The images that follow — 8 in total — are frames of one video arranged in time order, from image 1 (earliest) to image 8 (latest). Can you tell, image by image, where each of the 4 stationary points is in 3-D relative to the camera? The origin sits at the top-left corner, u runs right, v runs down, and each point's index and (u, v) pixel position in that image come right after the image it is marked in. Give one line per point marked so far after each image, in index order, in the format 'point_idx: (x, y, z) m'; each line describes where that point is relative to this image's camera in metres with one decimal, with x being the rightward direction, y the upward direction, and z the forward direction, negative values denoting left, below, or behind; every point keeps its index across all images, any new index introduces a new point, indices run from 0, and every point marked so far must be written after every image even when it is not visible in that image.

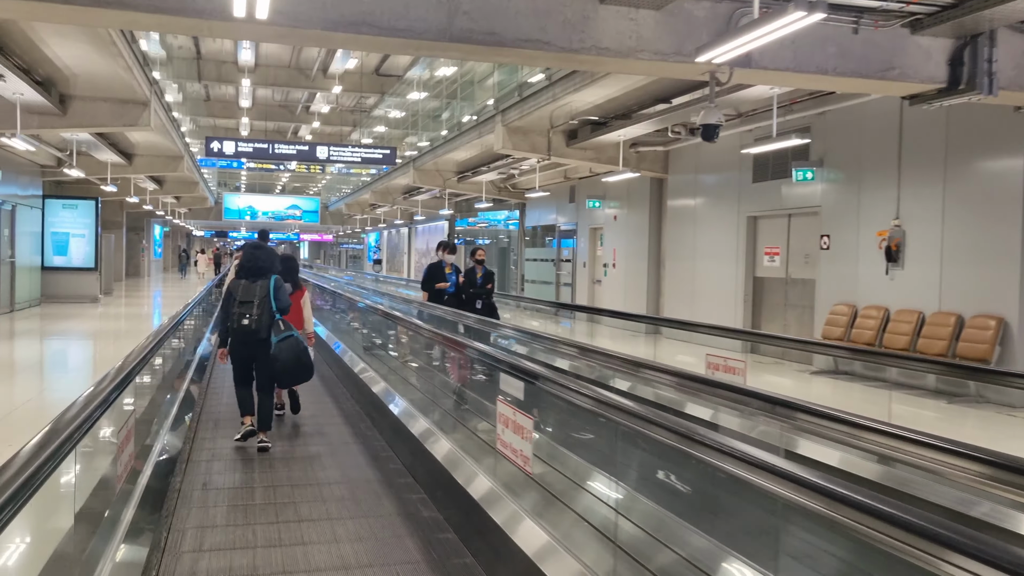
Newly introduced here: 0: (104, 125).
0: (-3.7, +1.5, +8.0) m
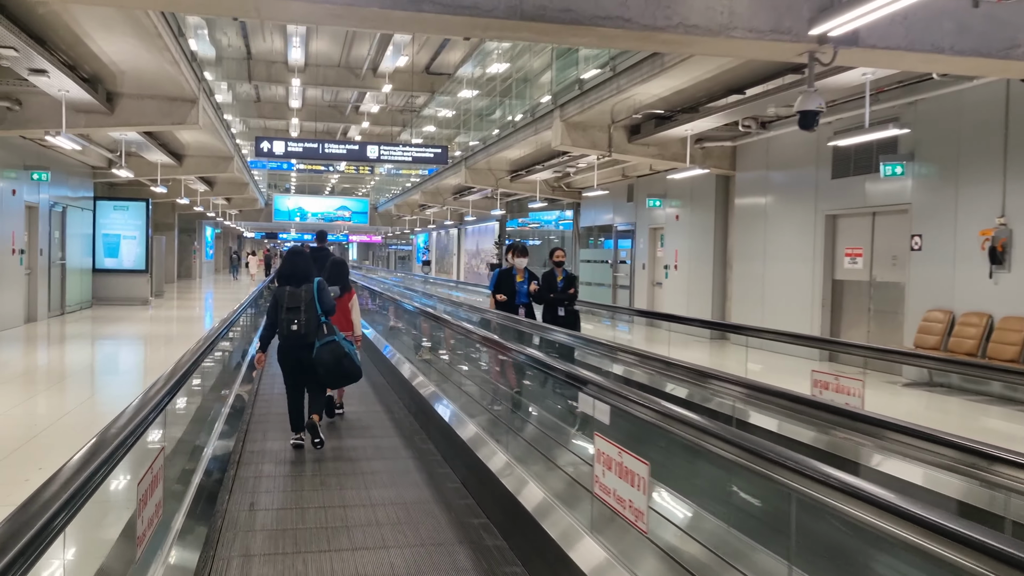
0: (-3.2, +1.5, +7.8) m
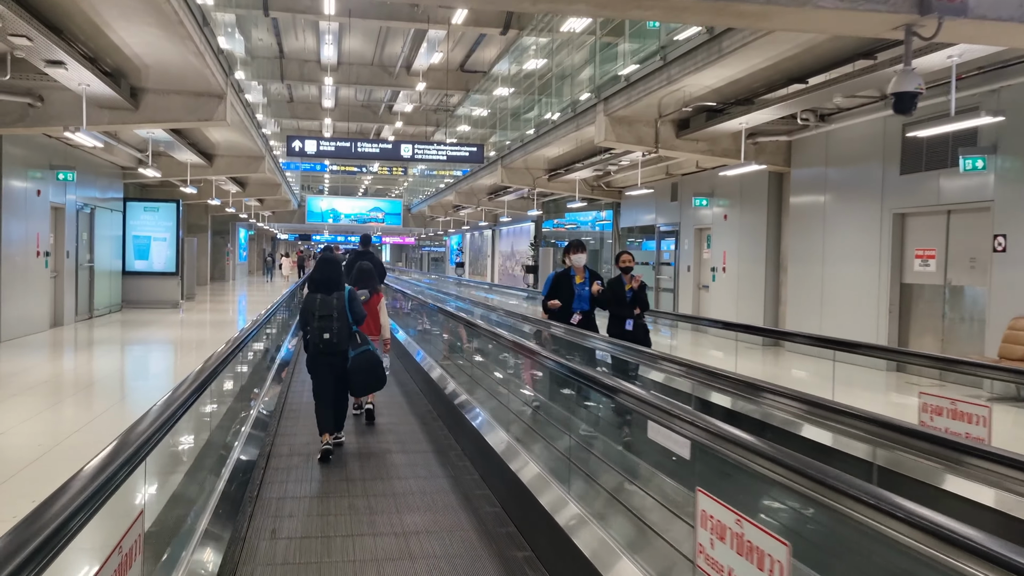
0: (-2.8, +1.4, +7.5) m
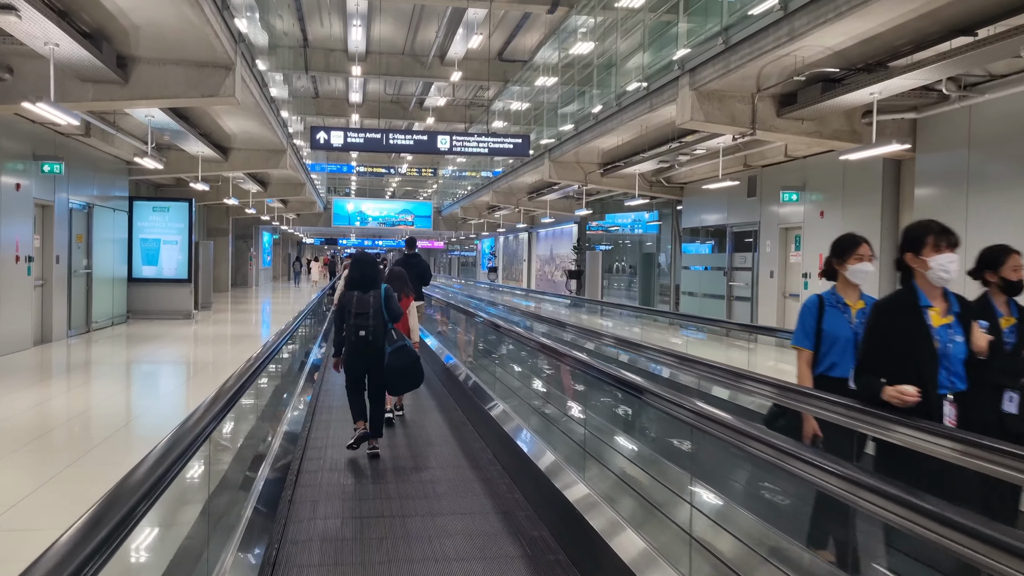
0: (-2.4, +1.3, +6.2) m
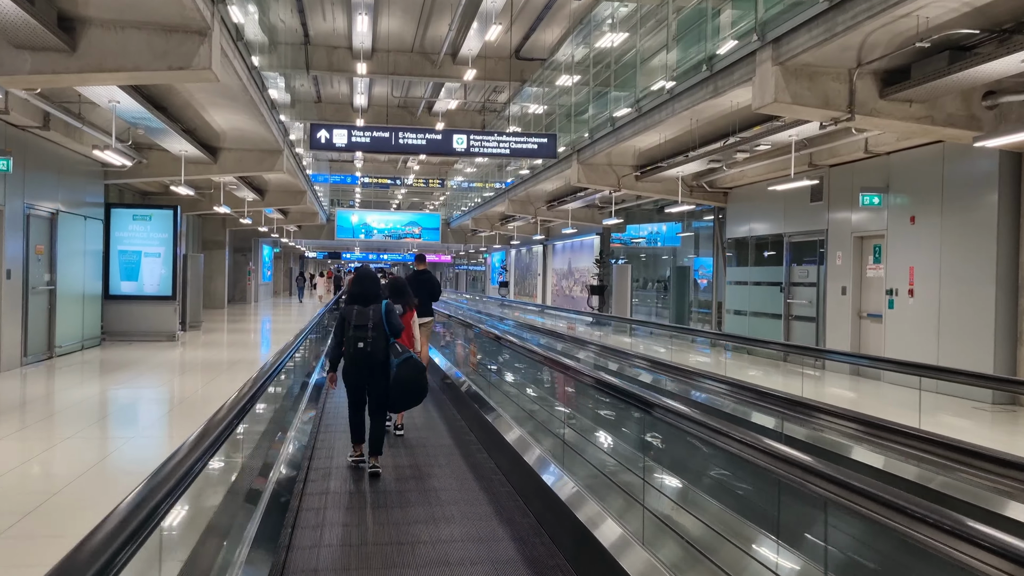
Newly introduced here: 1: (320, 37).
0: (-2.1, +1.2, +5.0) m
1: (-3.2, +4.2, +14.6) m
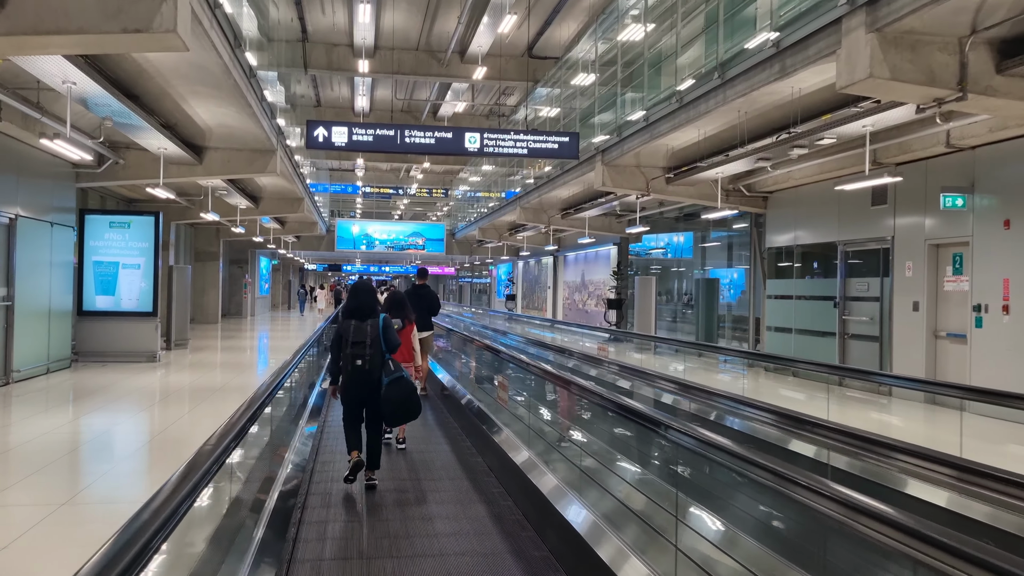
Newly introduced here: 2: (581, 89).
0: (-1.9, +1.1, +4.0) m
1: (-3.0, +3.9, +13.7) m
2: (+1.0, +2.9, +12.8) m
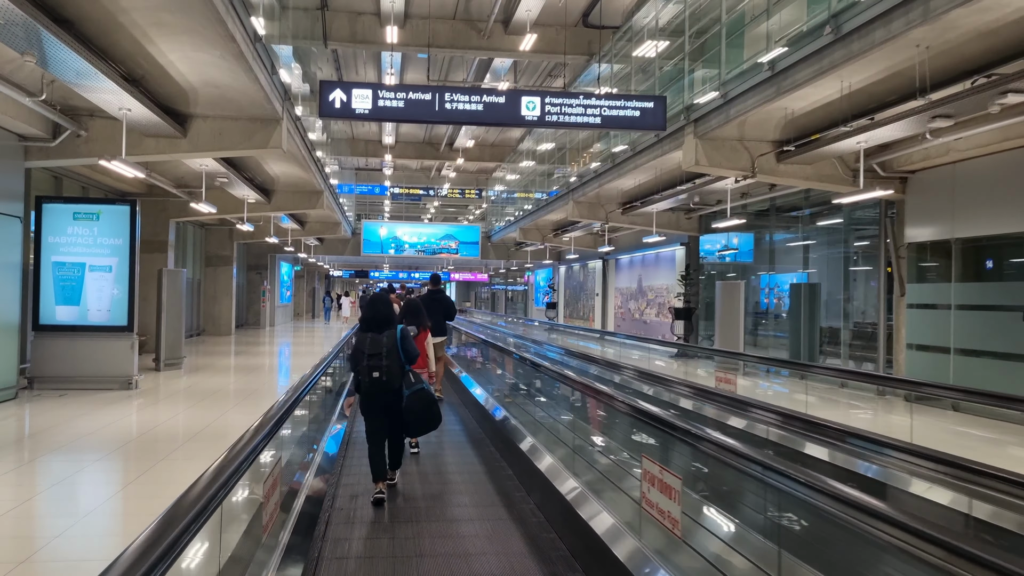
0: (-1.5, +1.1, +2.1) m
1: (-2.3, +3.8, +11.9) m
2: (+1.7, +2.8, +10.8) m
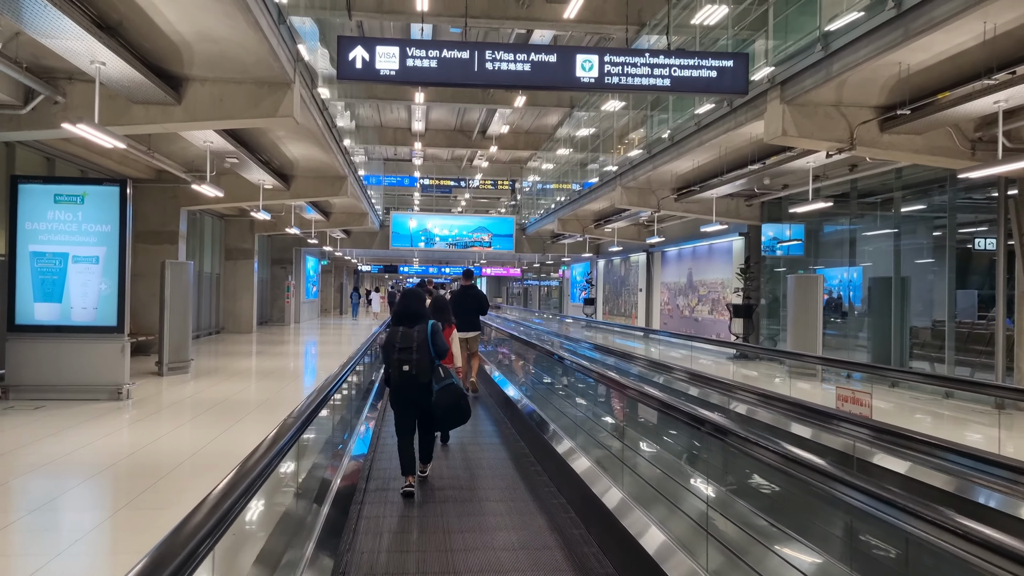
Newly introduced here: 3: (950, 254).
0: (-1.3, +1.1, +1.0) m
1: (-1.8, +3.9, +10.8) m
2: (+2.2, +2.9, +9.7) m
3: (+3.9, +0.4, +8.4) m
